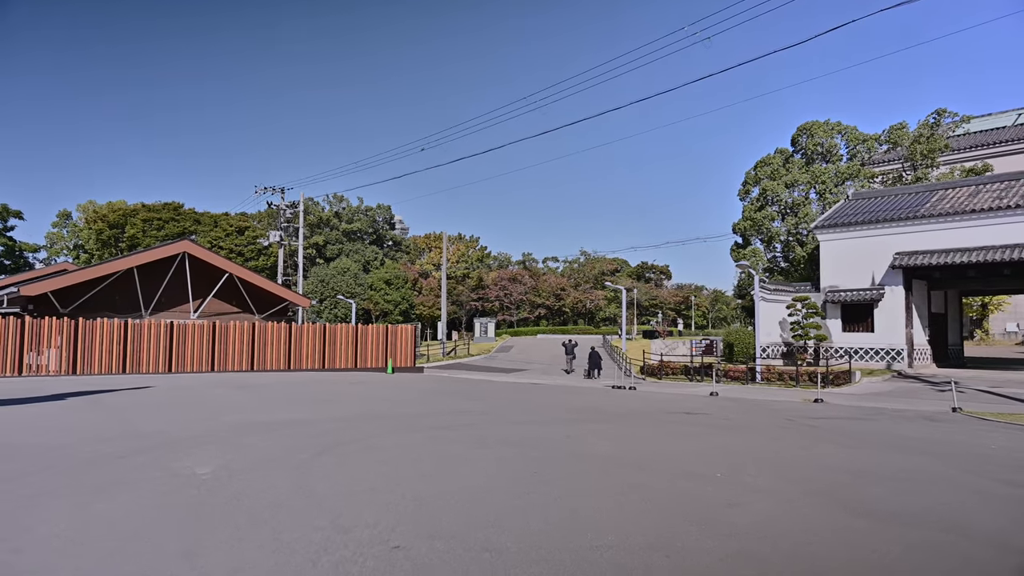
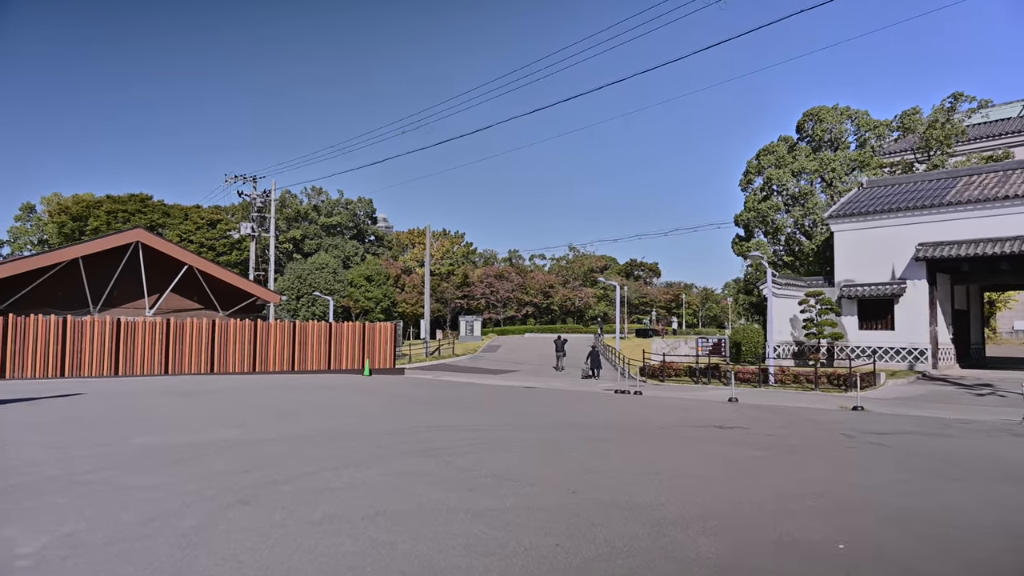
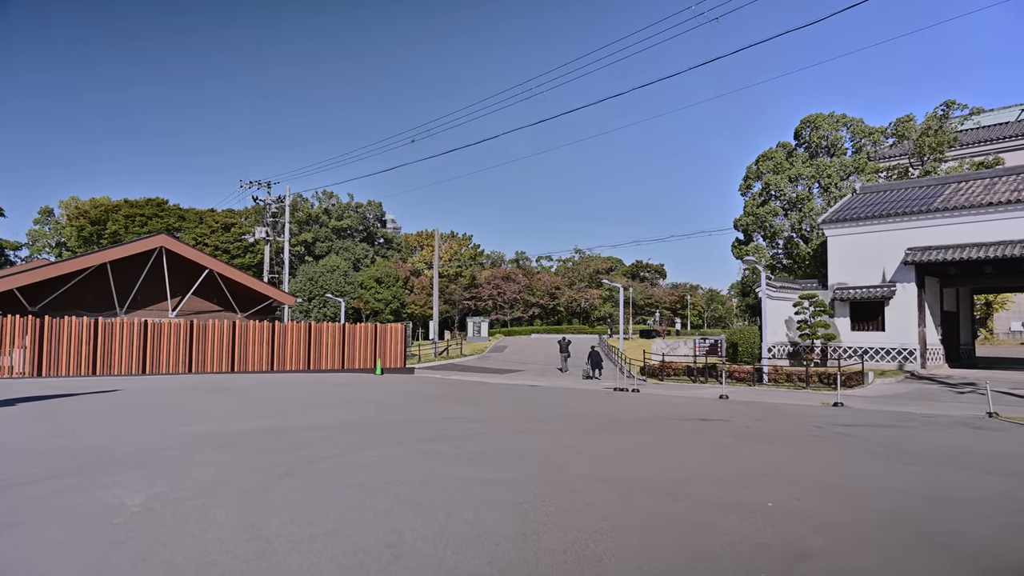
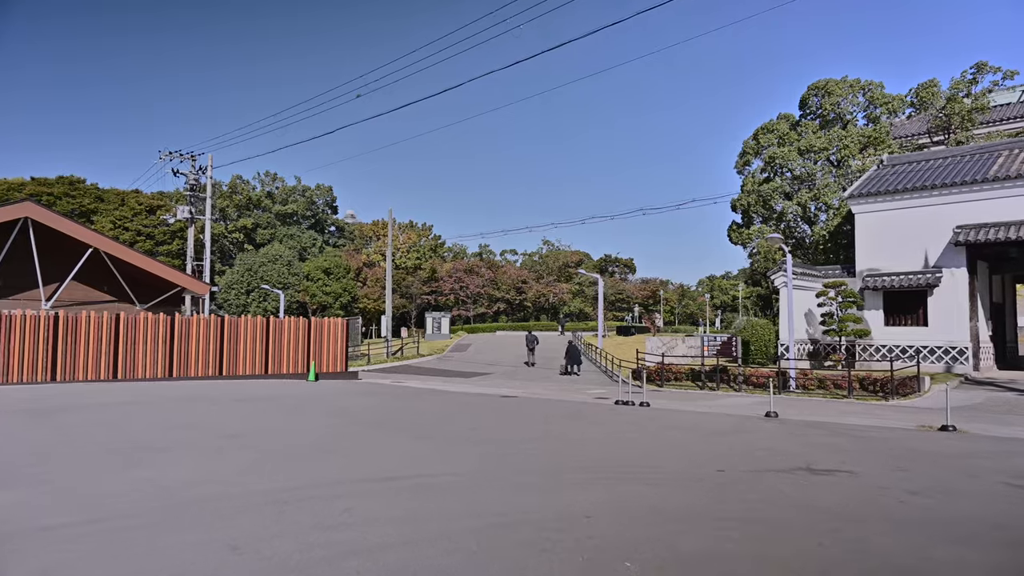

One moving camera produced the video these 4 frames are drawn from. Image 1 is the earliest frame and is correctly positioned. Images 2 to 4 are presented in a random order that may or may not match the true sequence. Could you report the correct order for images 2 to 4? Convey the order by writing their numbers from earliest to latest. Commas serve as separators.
3, 2, 4
